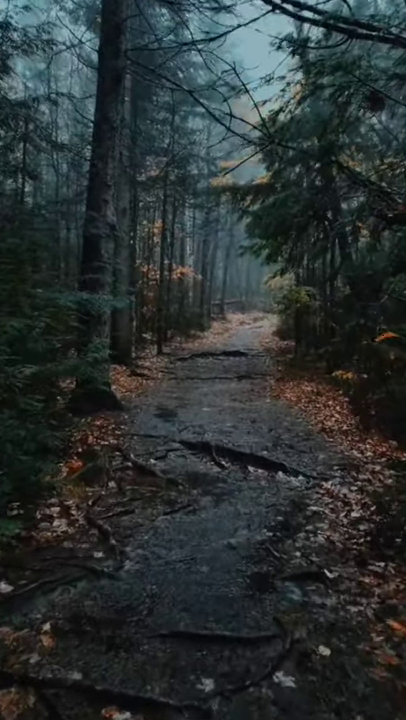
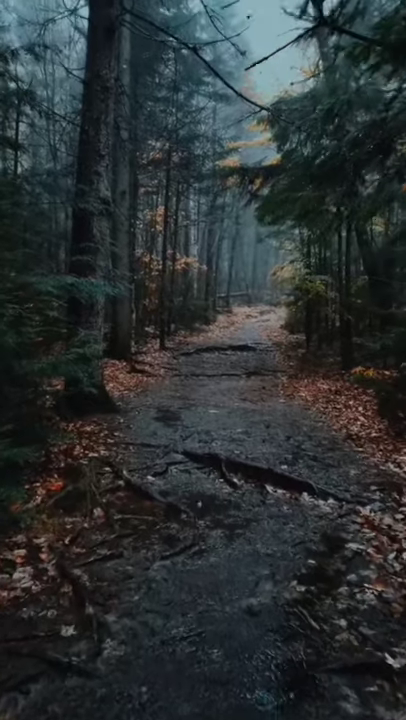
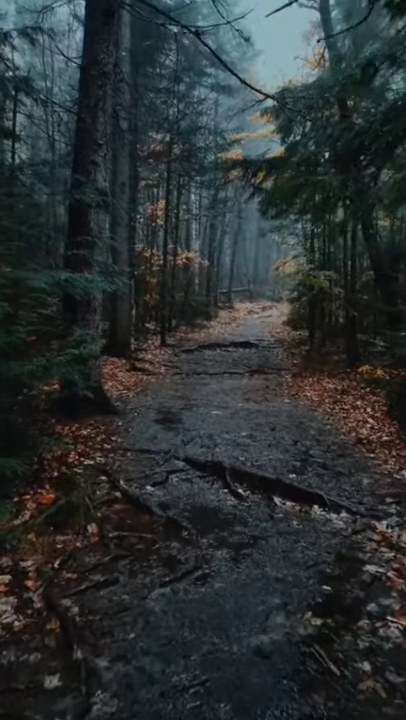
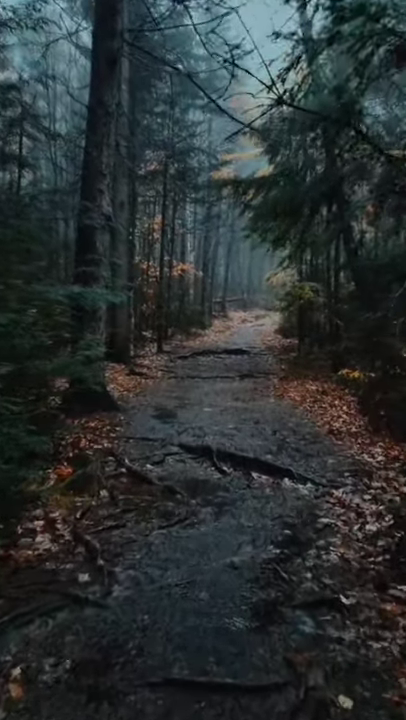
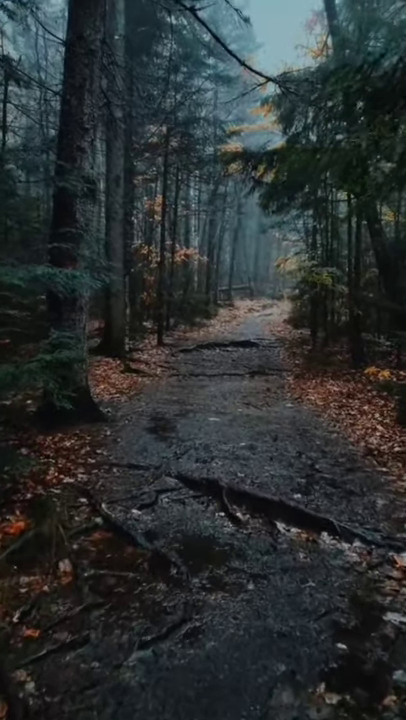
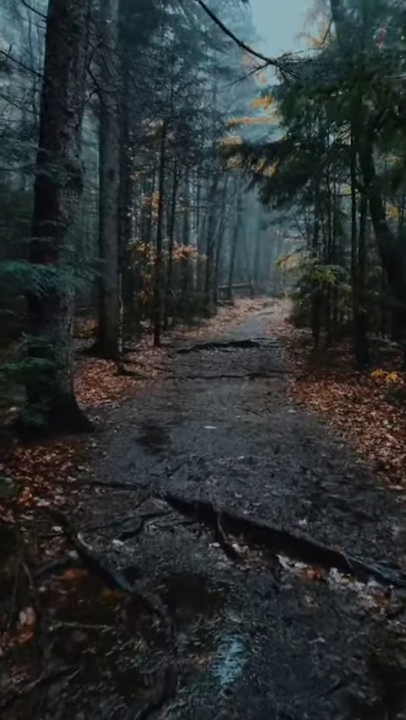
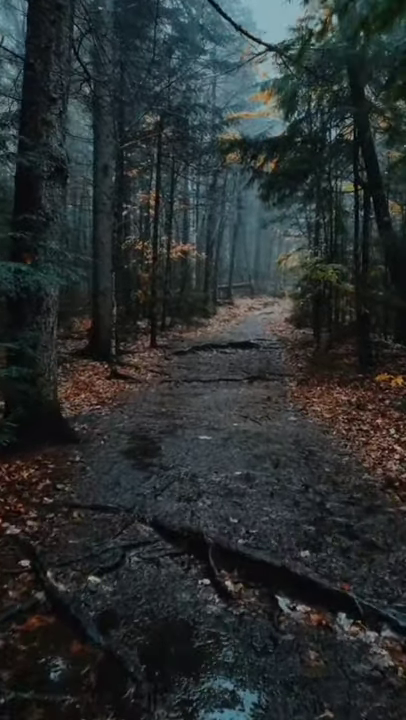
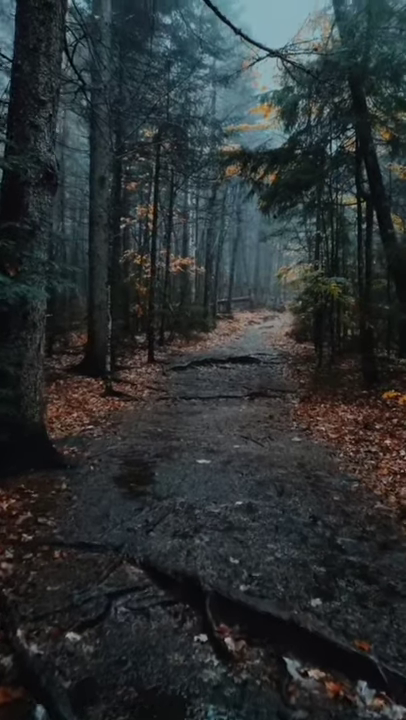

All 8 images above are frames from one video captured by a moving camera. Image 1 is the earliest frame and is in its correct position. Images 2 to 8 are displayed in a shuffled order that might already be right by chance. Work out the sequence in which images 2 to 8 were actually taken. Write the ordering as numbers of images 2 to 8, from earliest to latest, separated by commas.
4, 2, 3, 5, 6, 7, 8
